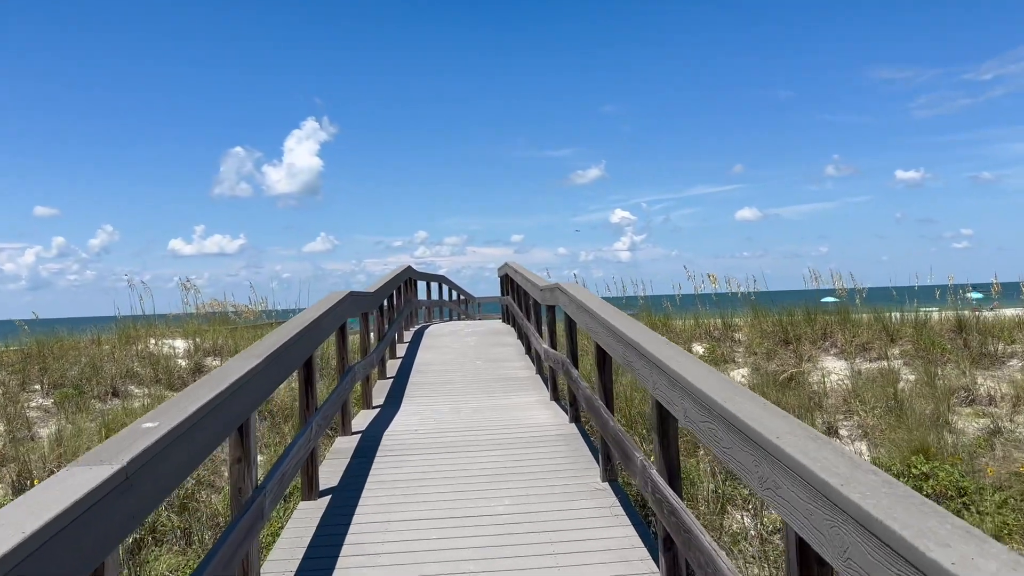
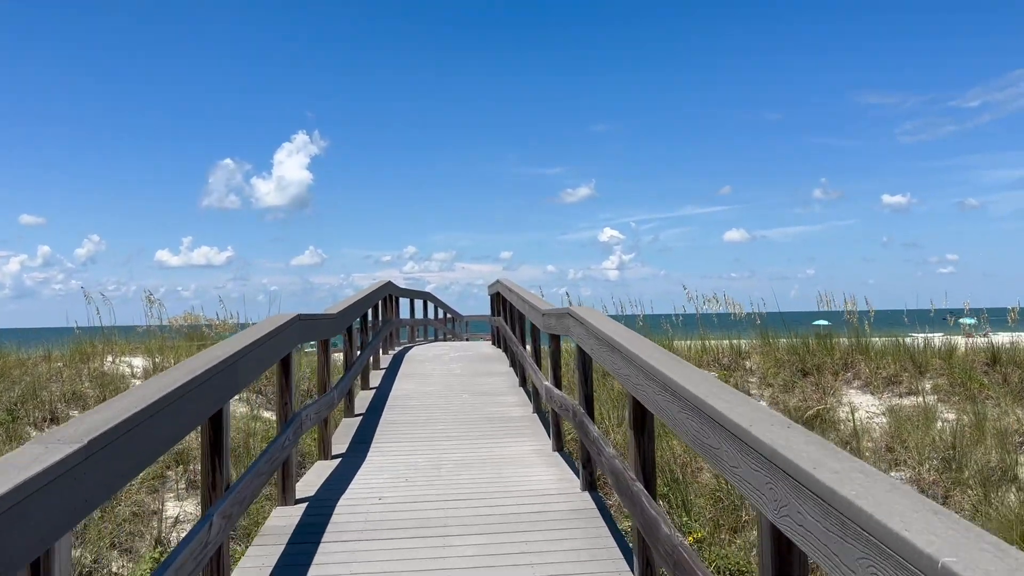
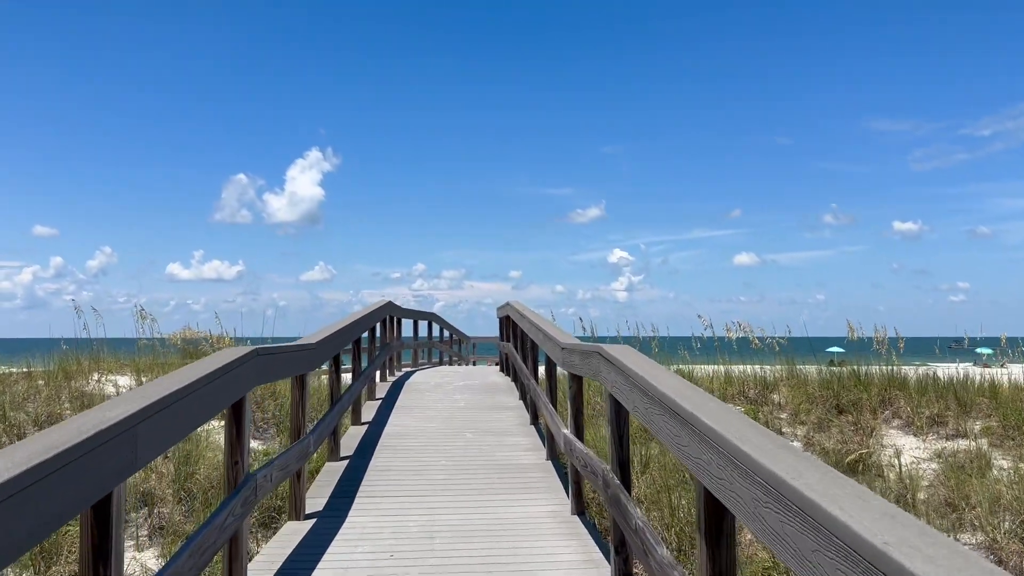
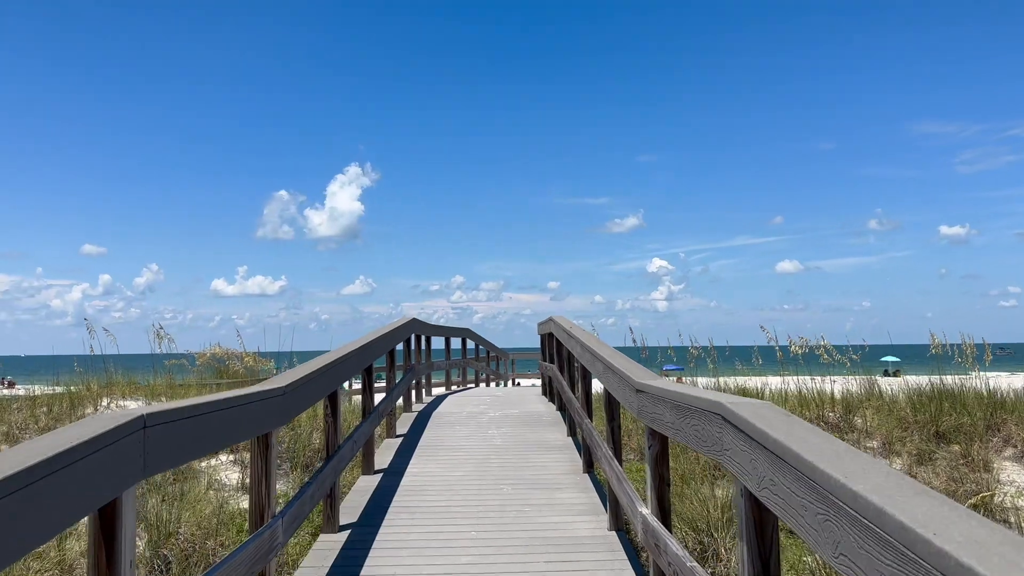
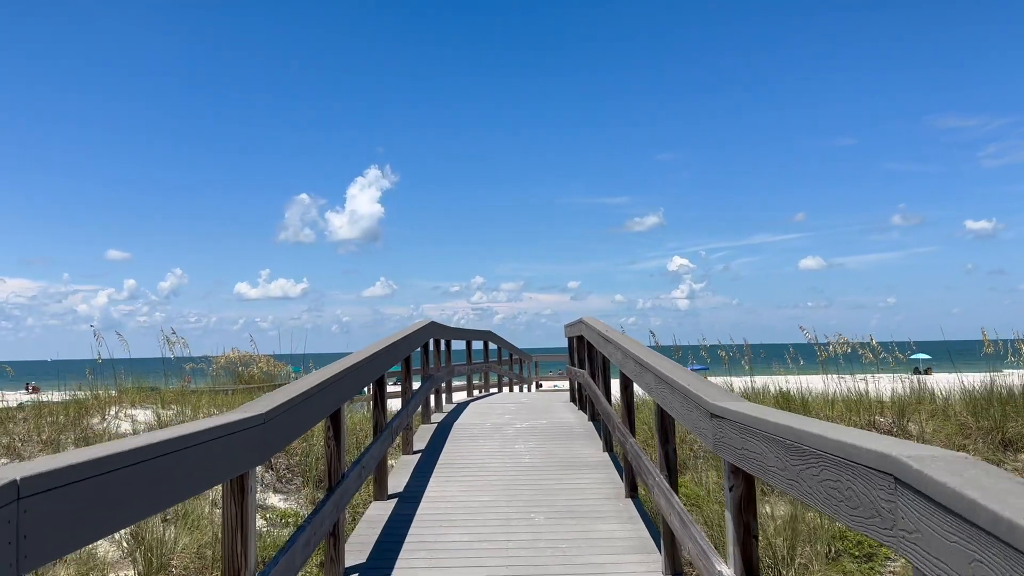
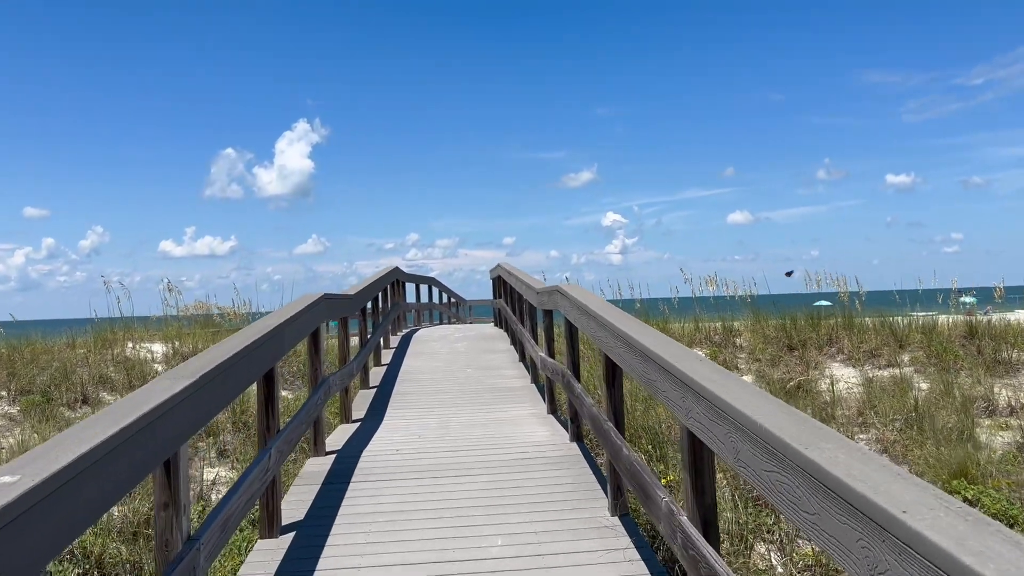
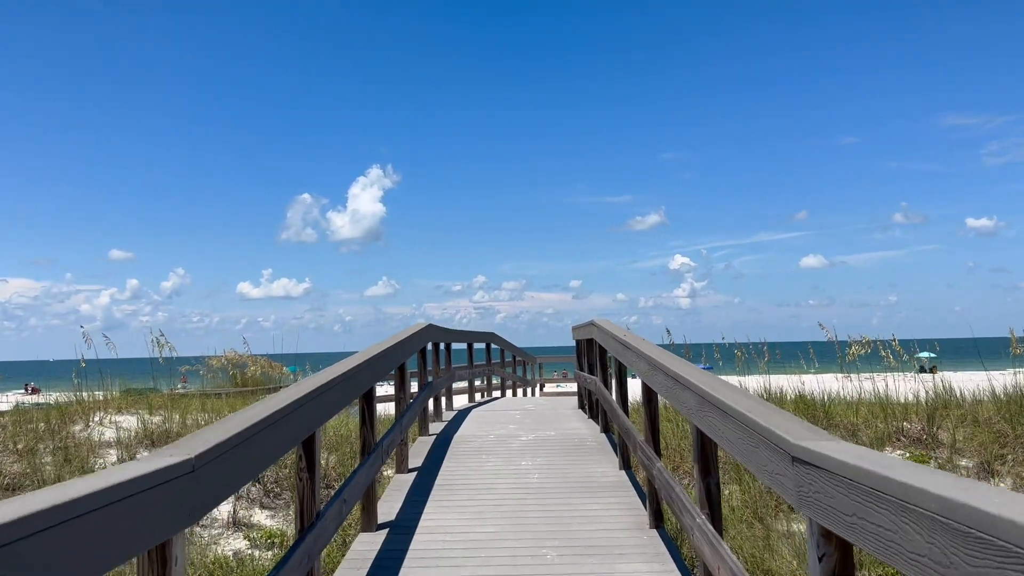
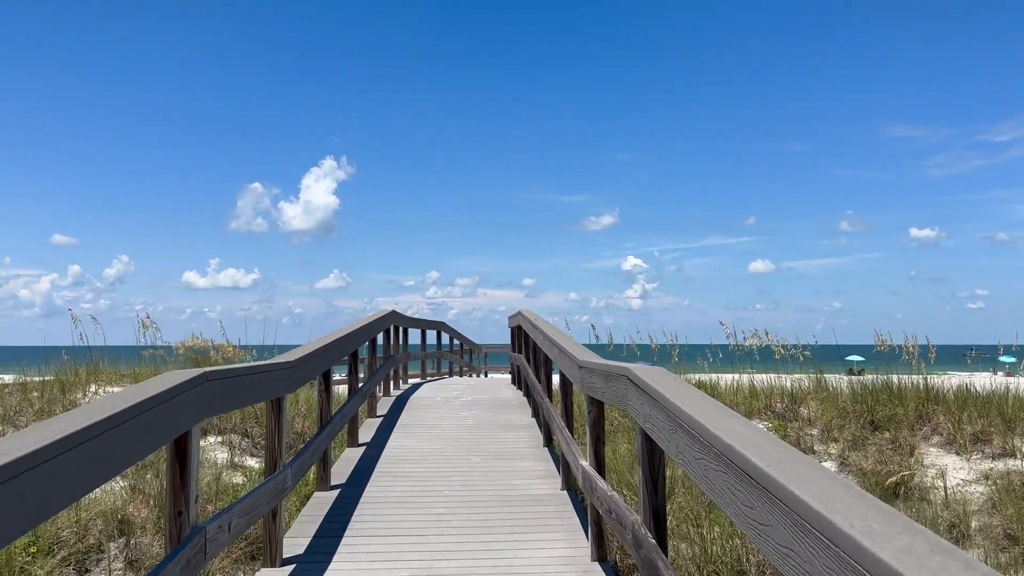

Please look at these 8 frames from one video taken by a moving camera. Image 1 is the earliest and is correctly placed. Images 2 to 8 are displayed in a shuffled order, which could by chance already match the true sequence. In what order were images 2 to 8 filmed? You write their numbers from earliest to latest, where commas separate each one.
6, 2, 3, 8, 4, 5, 7
